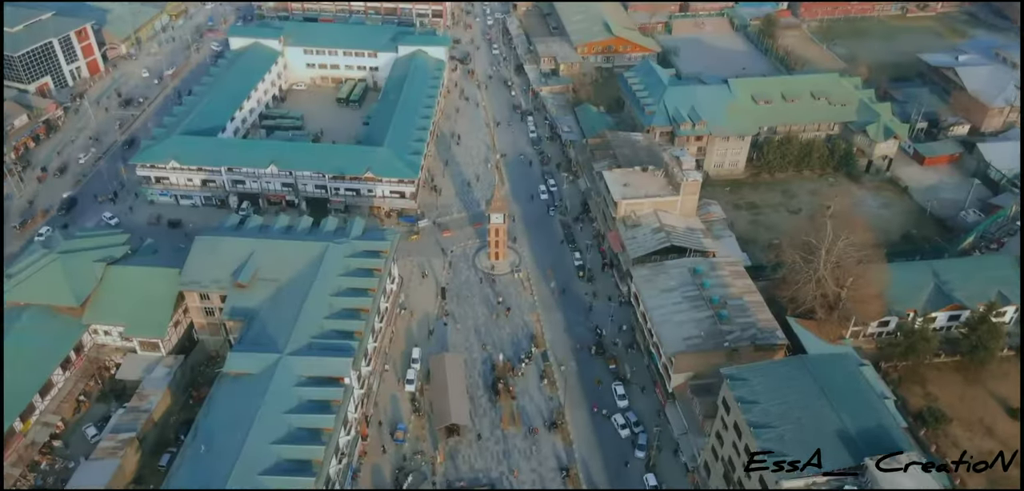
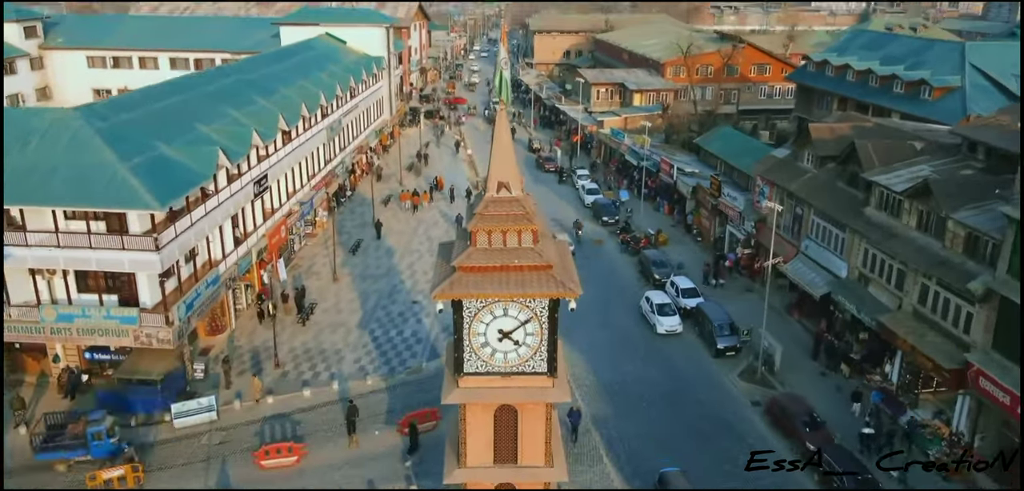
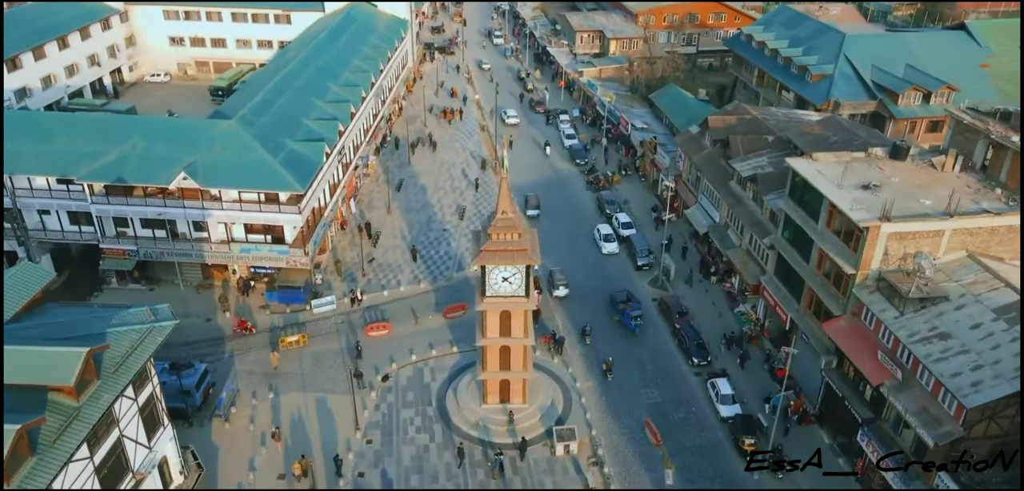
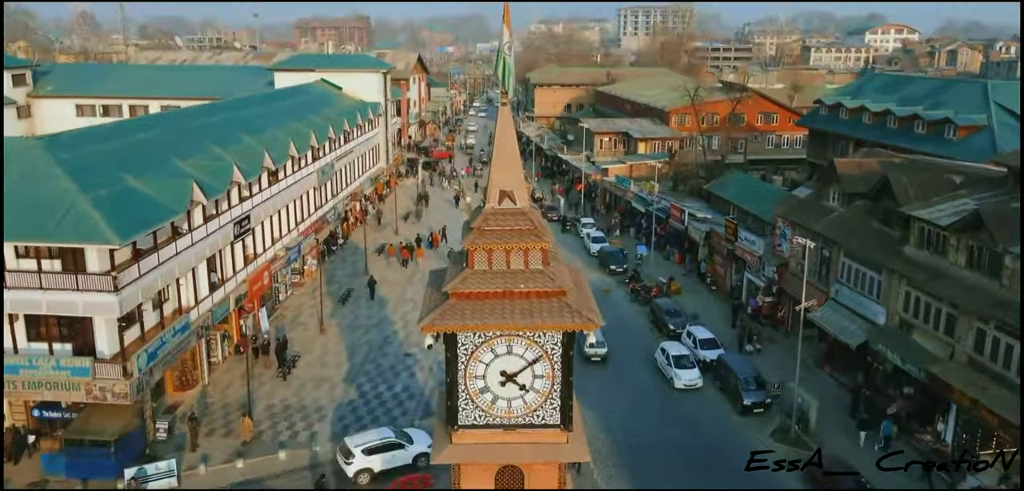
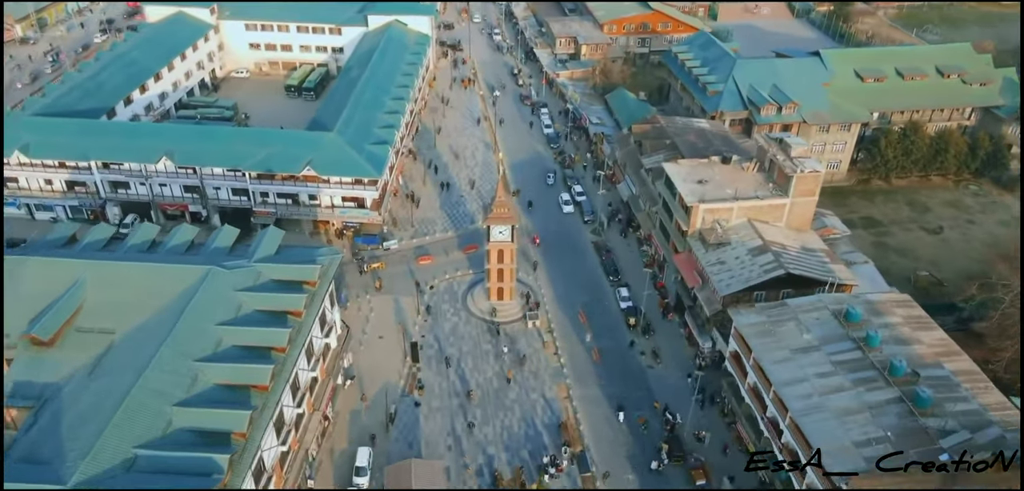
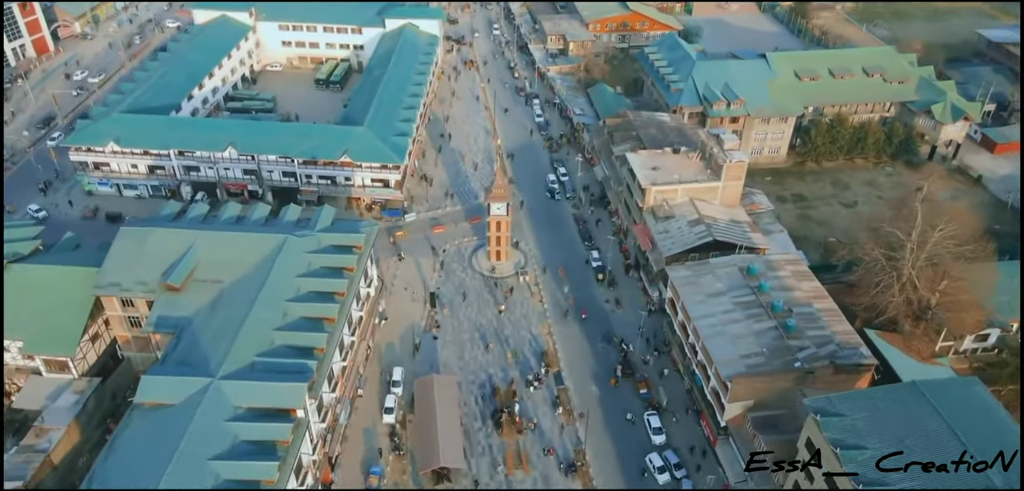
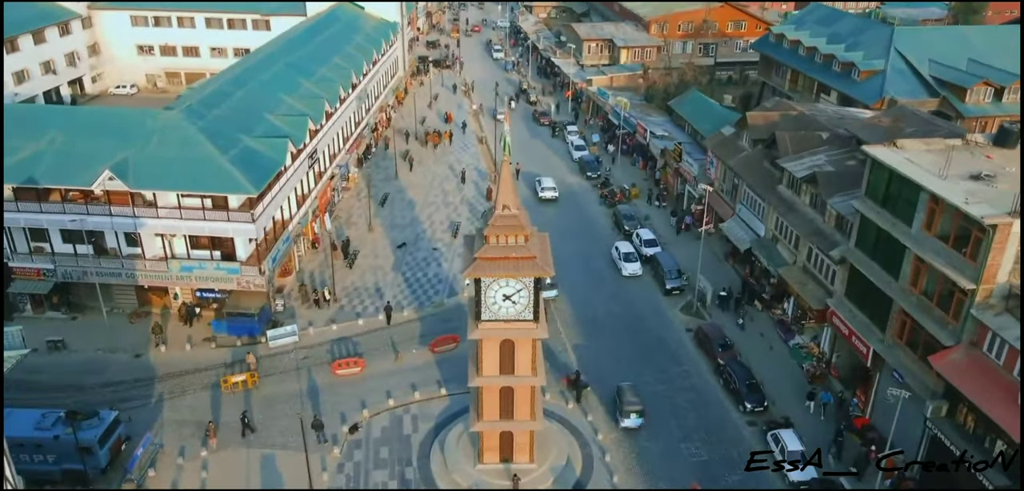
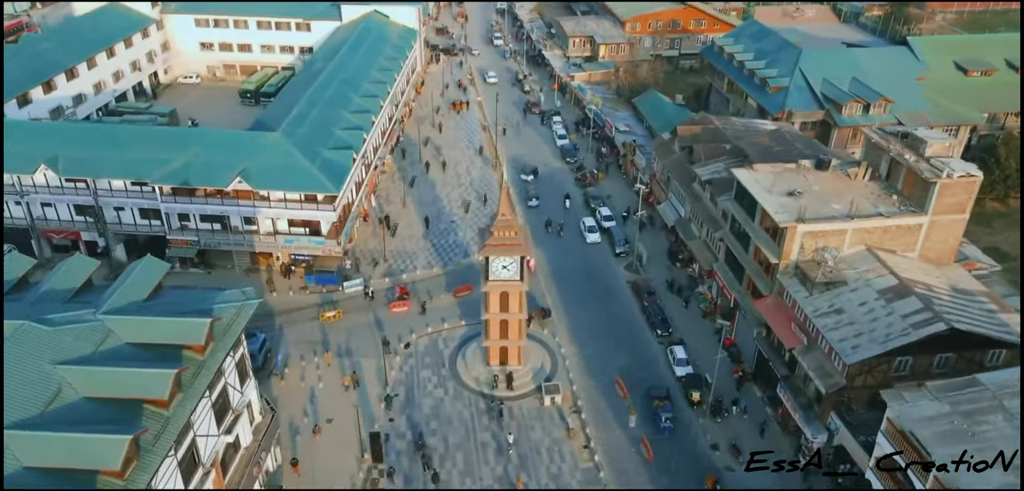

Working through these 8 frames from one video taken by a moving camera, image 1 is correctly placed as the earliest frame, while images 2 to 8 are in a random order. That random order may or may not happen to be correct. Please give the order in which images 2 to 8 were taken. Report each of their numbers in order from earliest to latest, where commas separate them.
6, 5, 8, 3, 7, 2, 4
